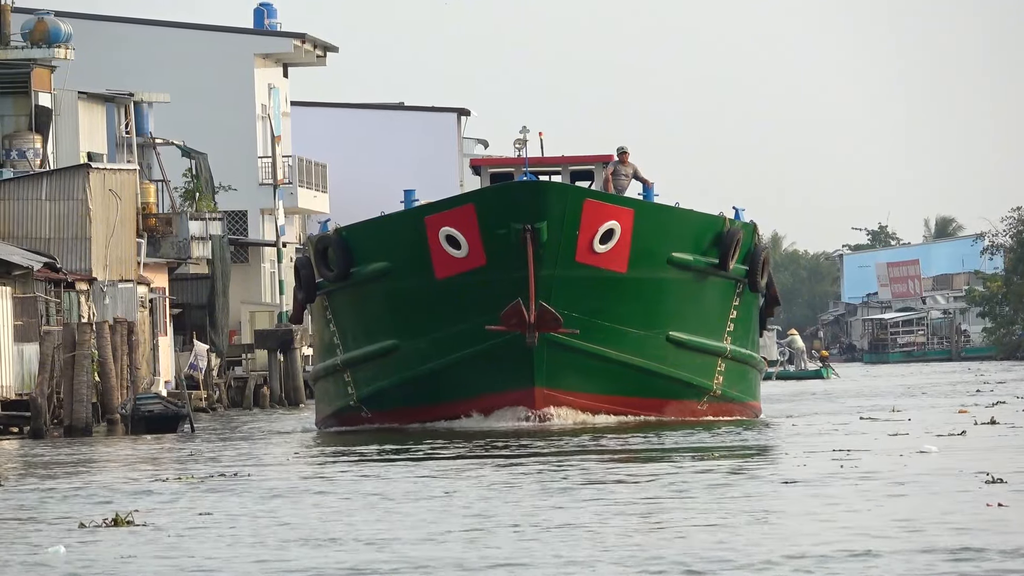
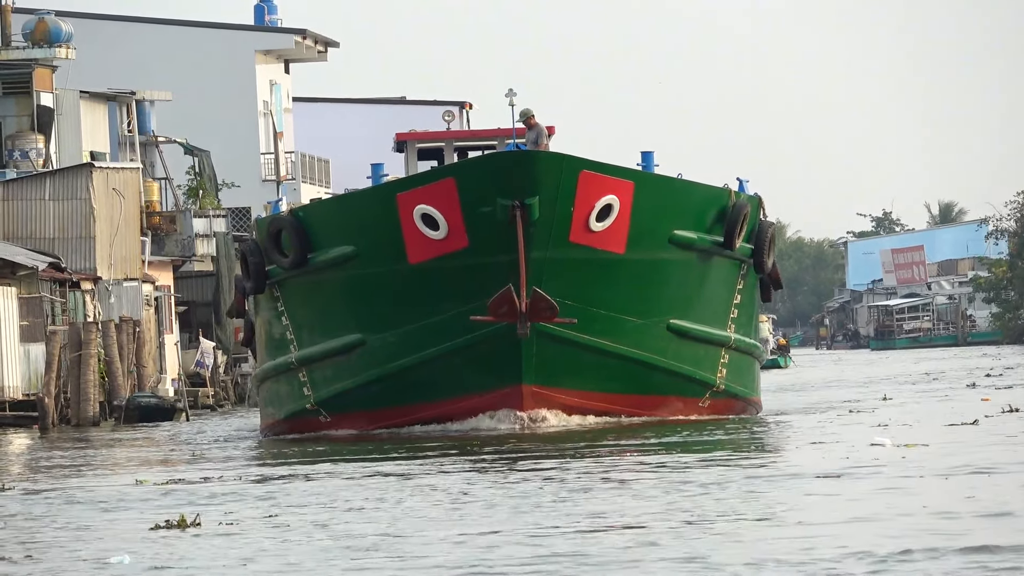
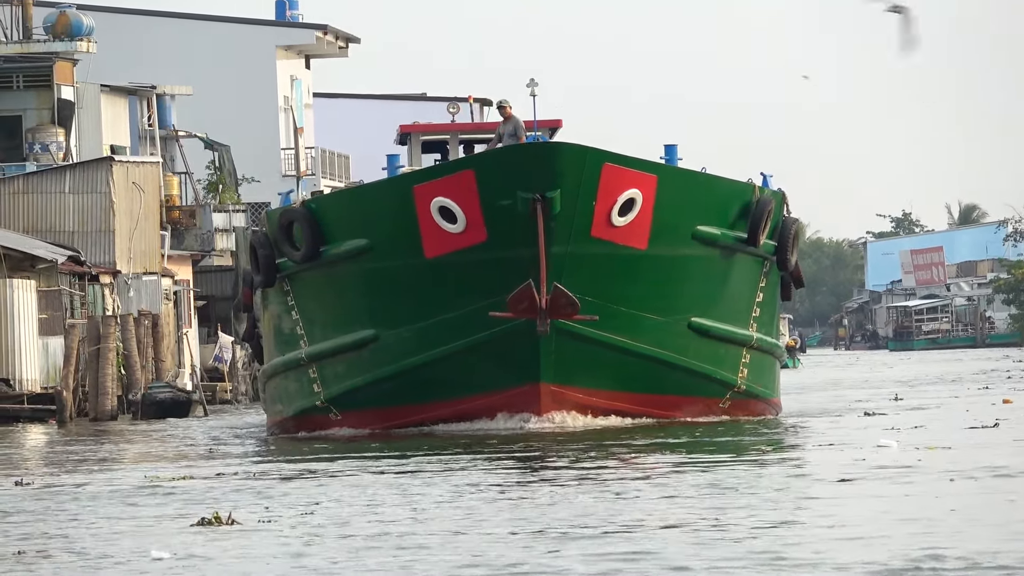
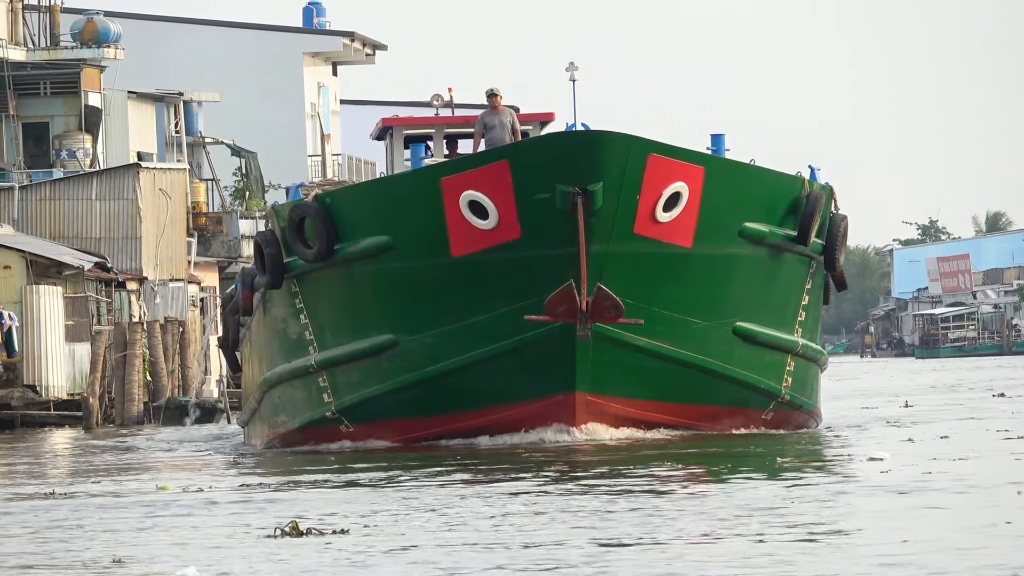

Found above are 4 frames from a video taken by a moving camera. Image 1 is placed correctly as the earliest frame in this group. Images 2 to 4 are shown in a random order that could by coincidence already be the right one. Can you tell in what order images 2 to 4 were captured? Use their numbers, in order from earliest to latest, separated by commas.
2, 3, 4
